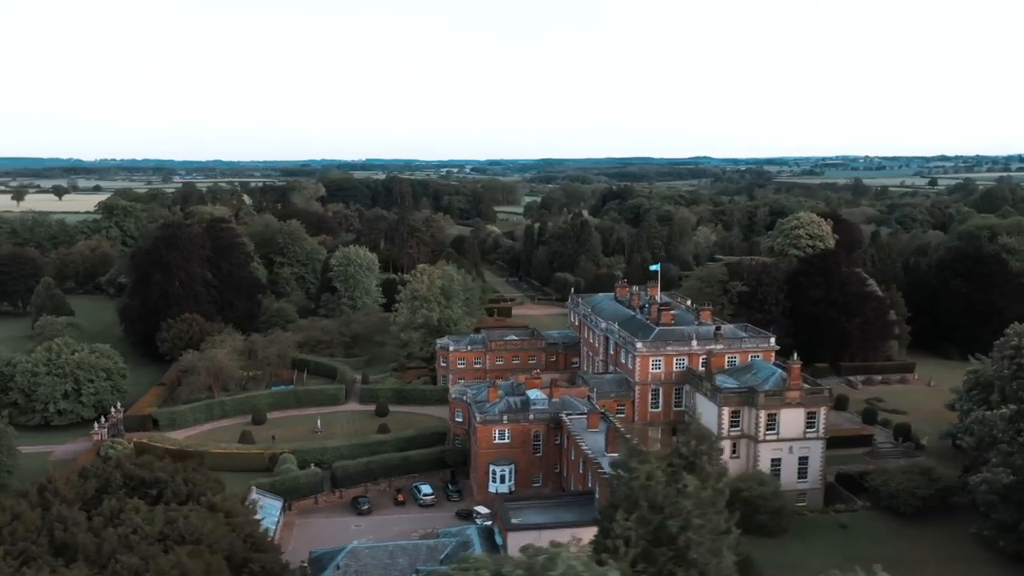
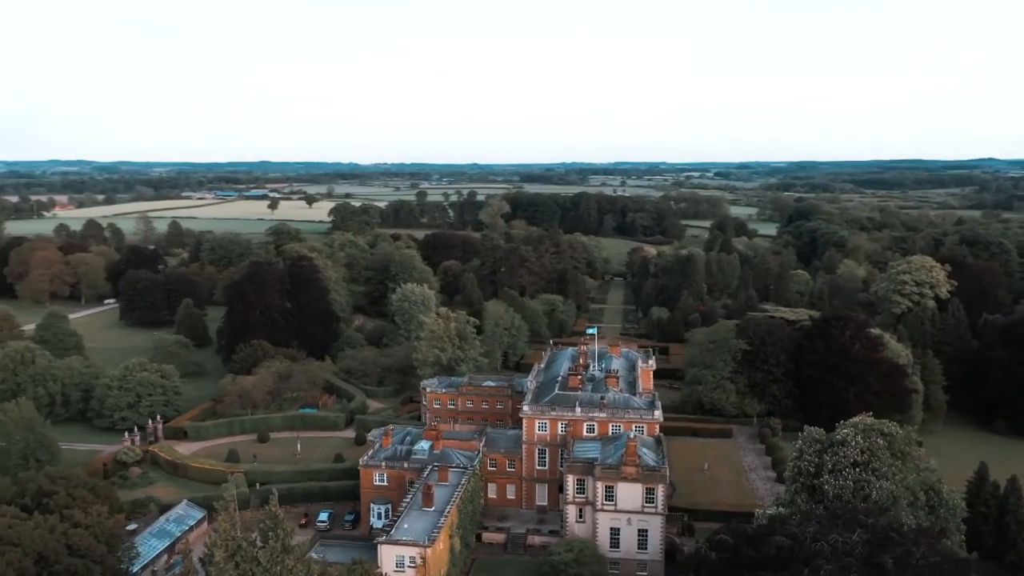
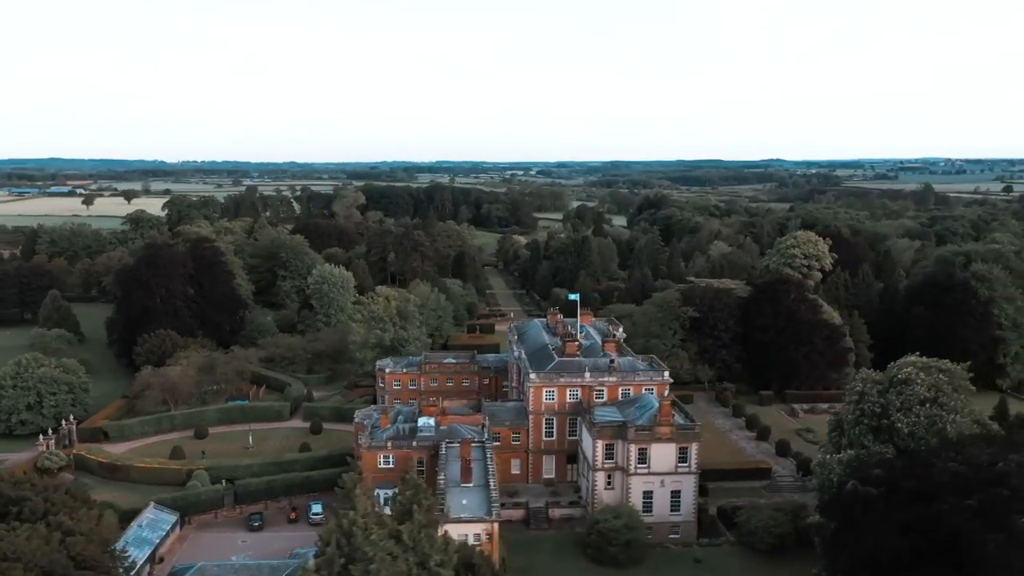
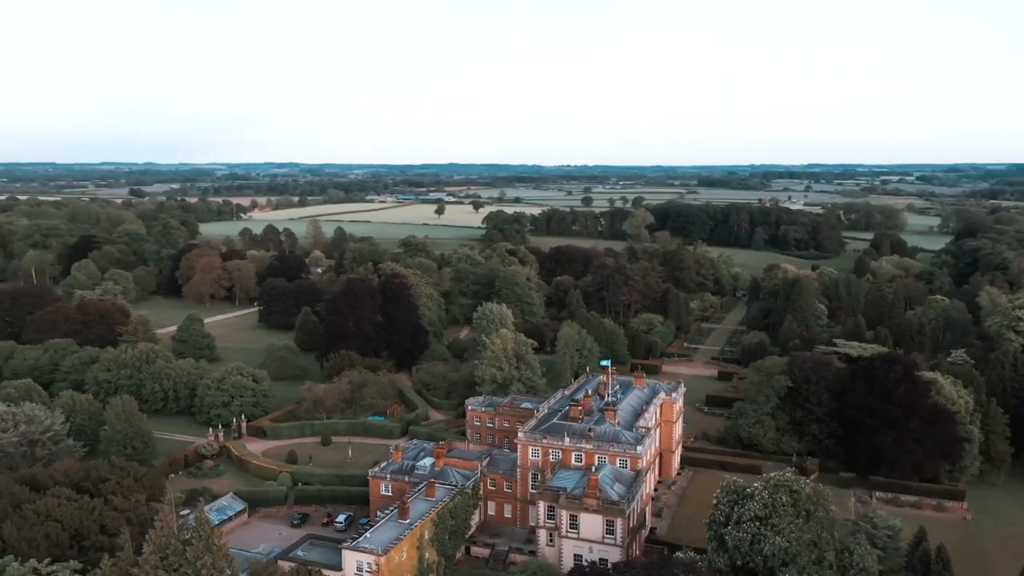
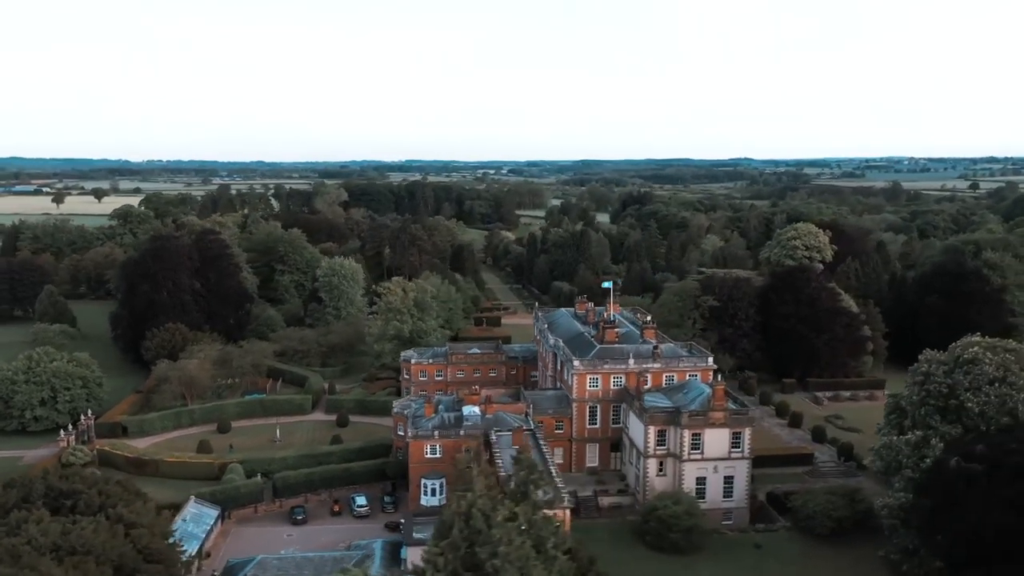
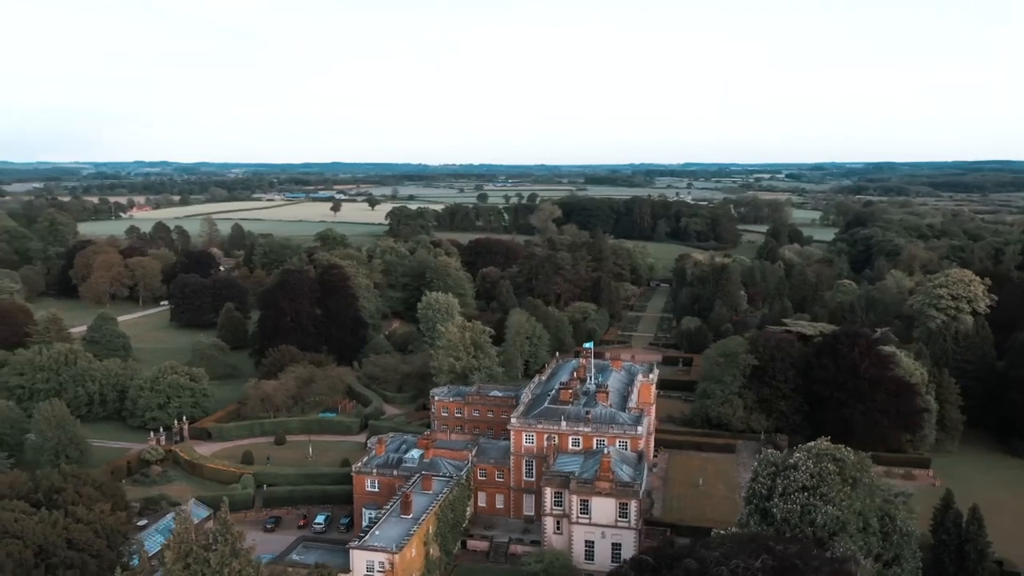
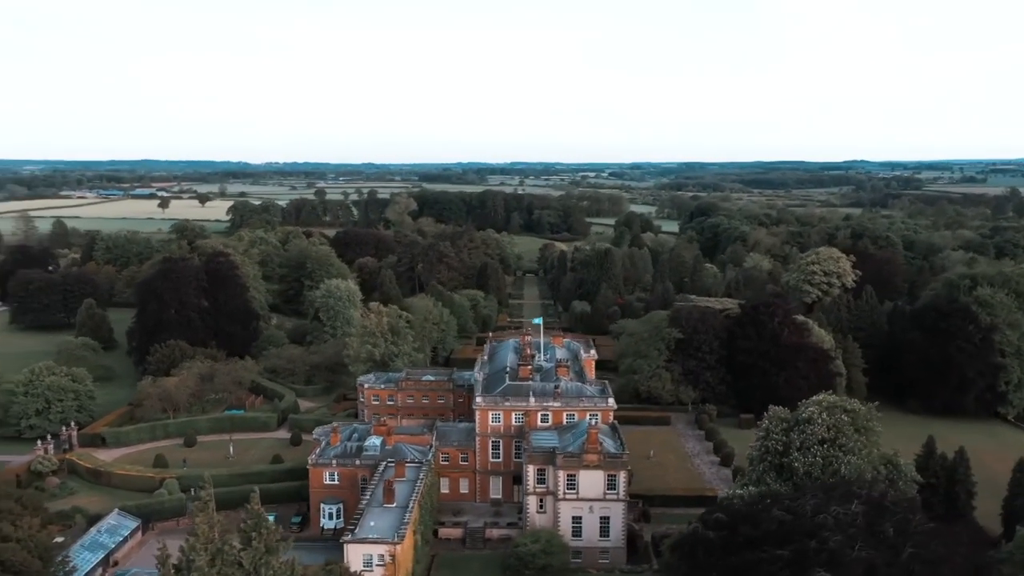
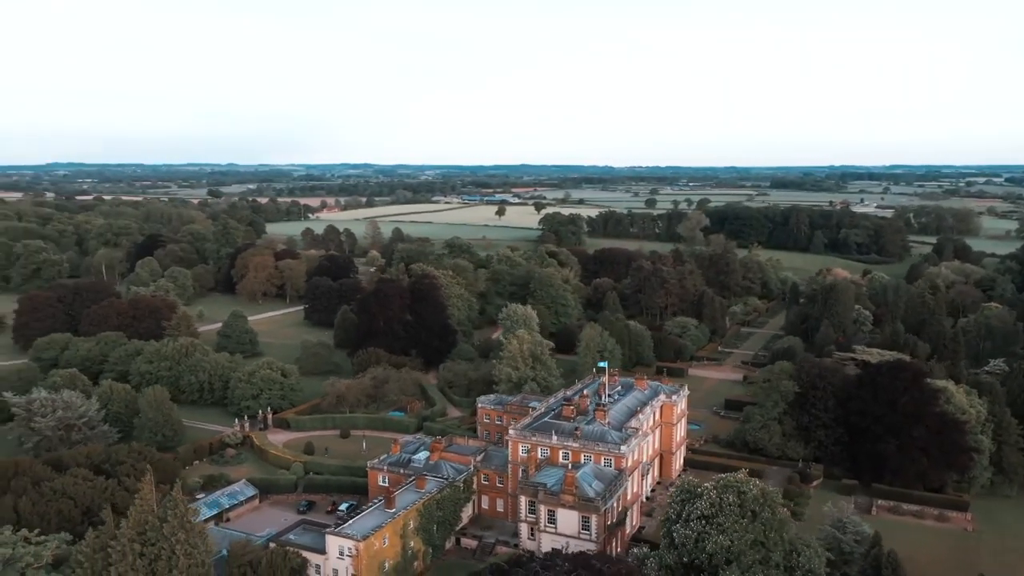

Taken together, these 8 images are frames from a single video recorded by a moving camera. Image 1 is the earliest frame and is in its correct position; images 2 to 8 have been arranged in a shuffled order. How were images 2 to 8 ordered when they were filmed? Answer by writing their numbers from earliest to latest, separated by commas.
5, 3, 7, 2, 6, 4, 8
